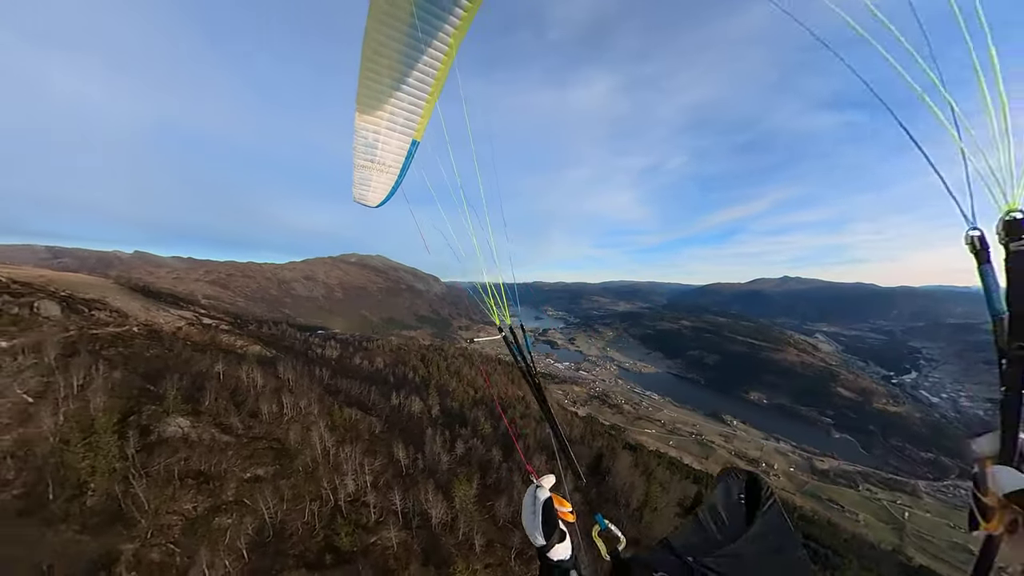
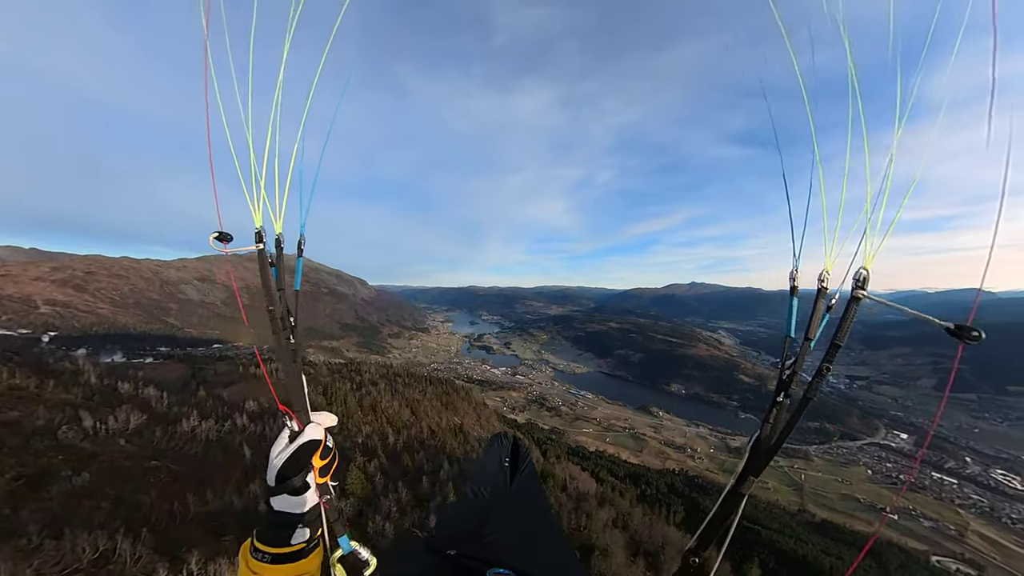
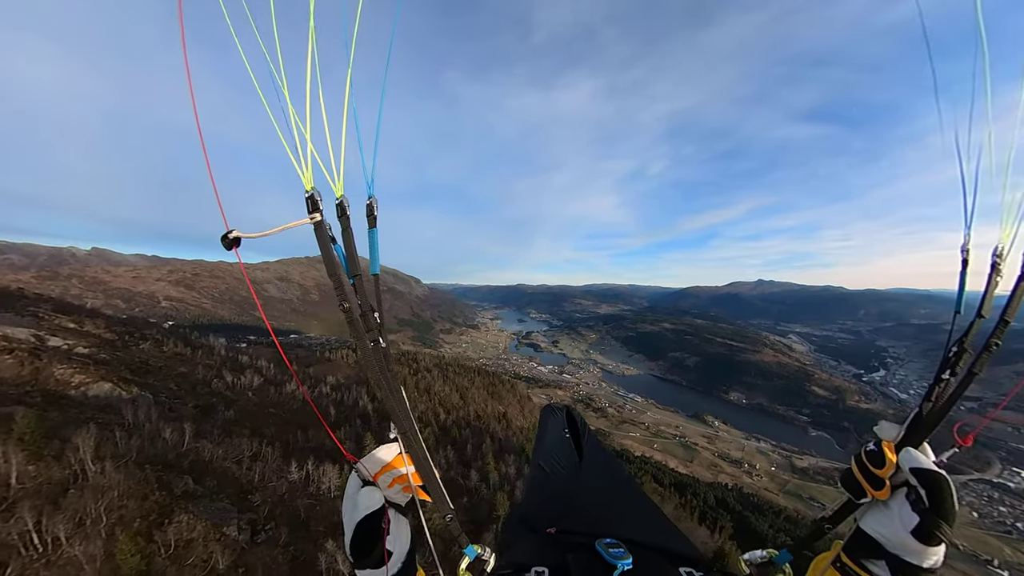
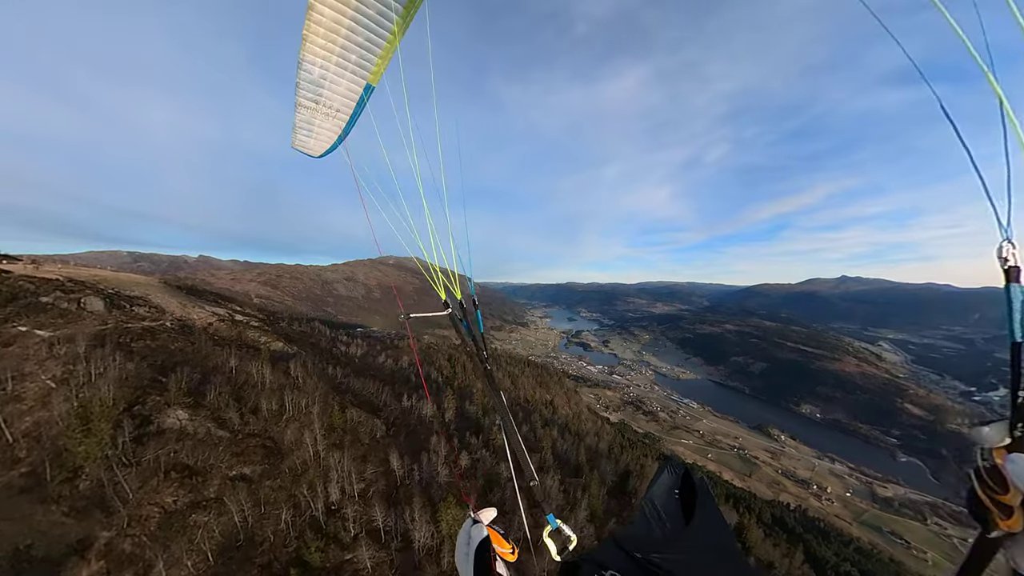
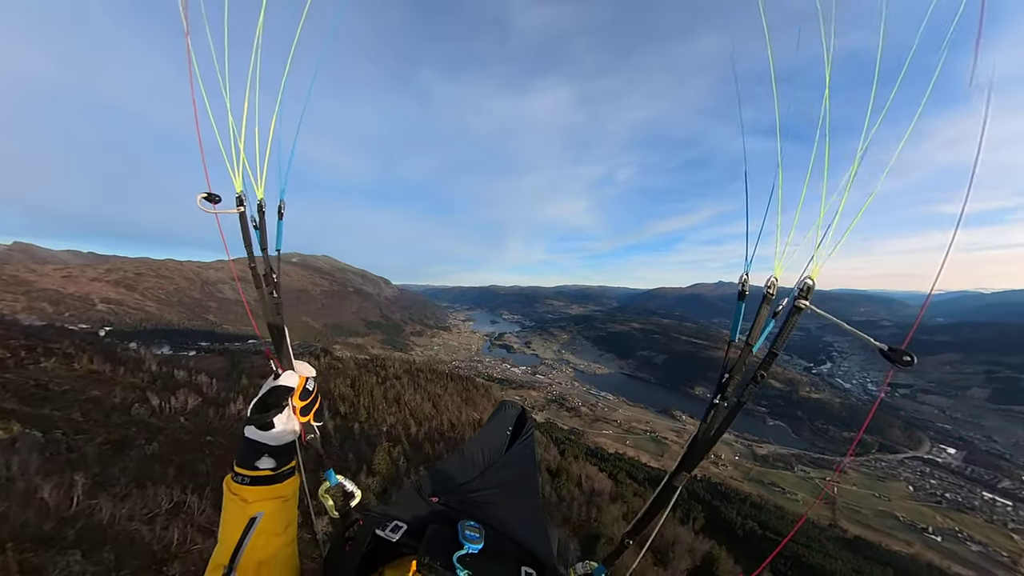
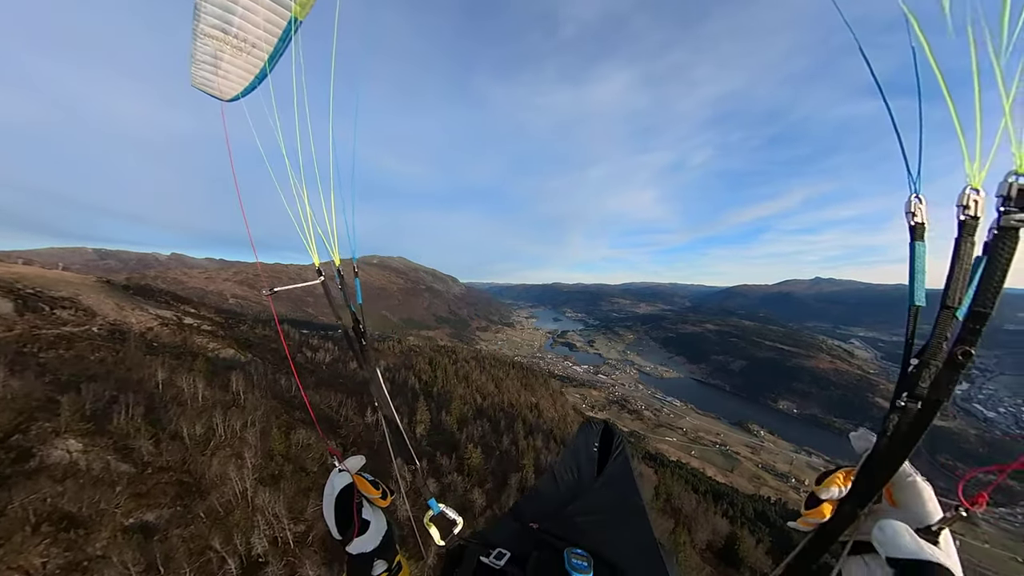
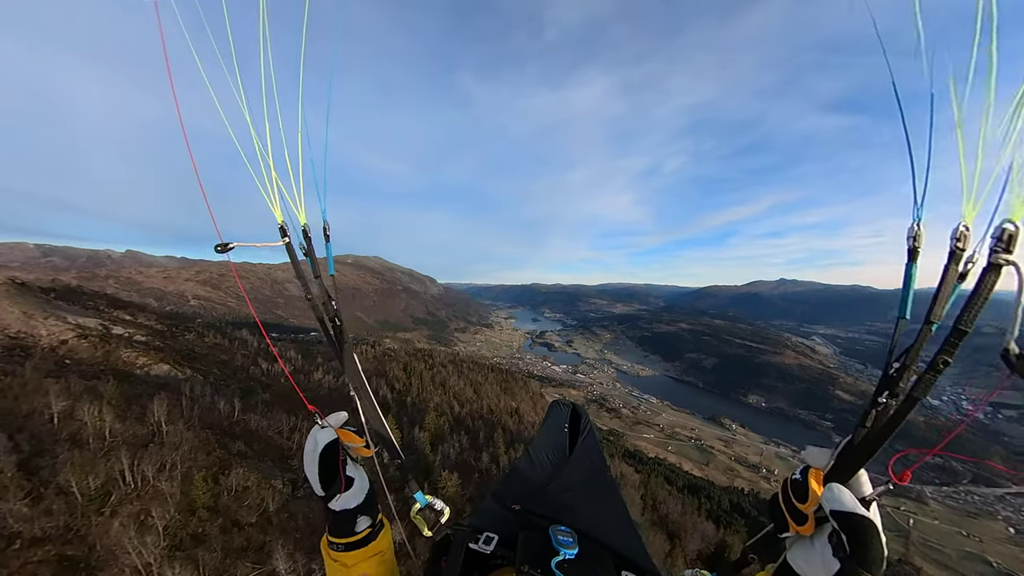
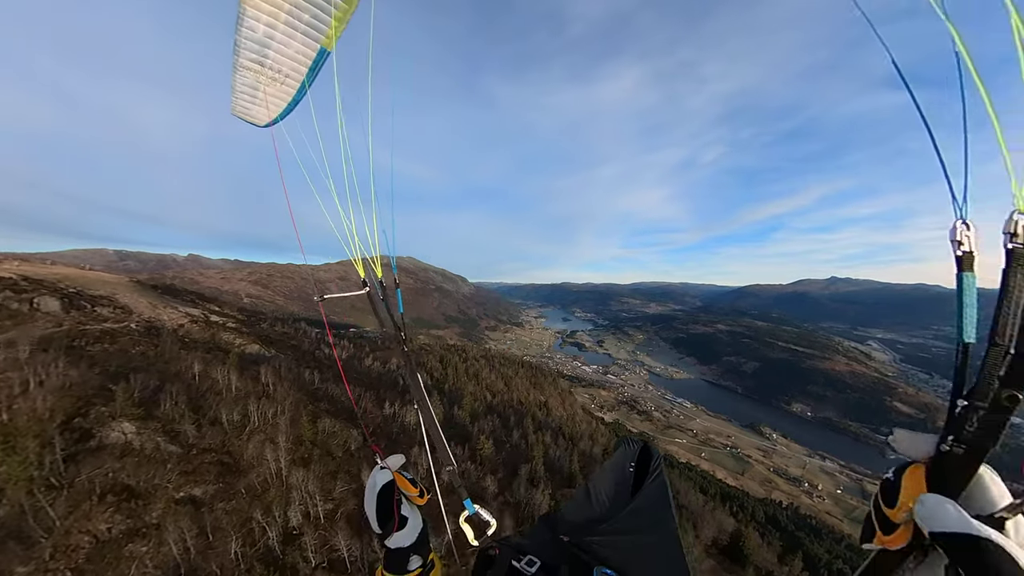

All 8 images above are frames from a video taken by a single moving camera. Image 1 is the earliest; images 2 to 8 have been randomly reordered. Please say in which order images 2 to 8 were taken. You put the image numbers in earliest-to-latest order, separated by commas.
4, 8, 6, 7, 3, 5, 2
